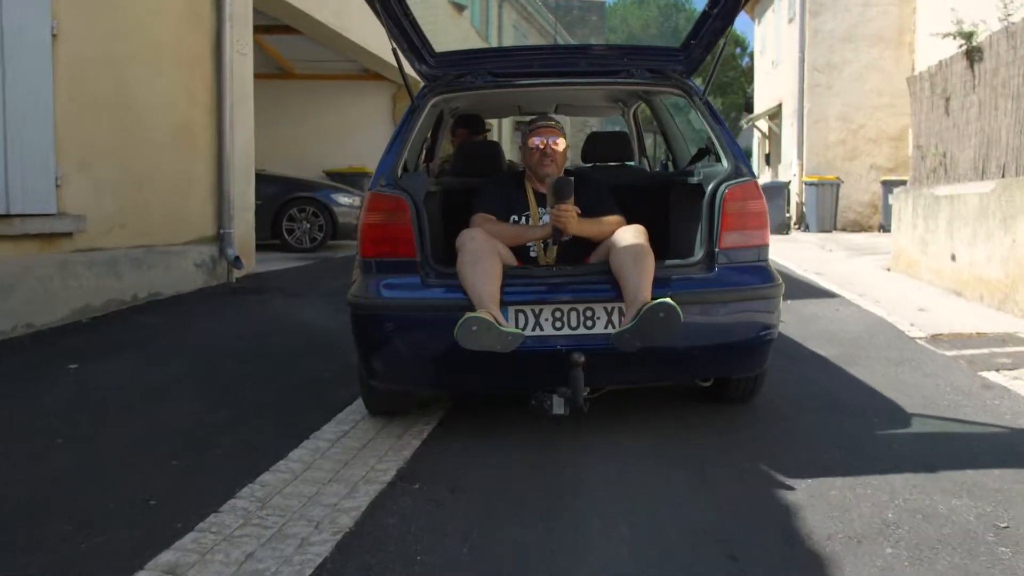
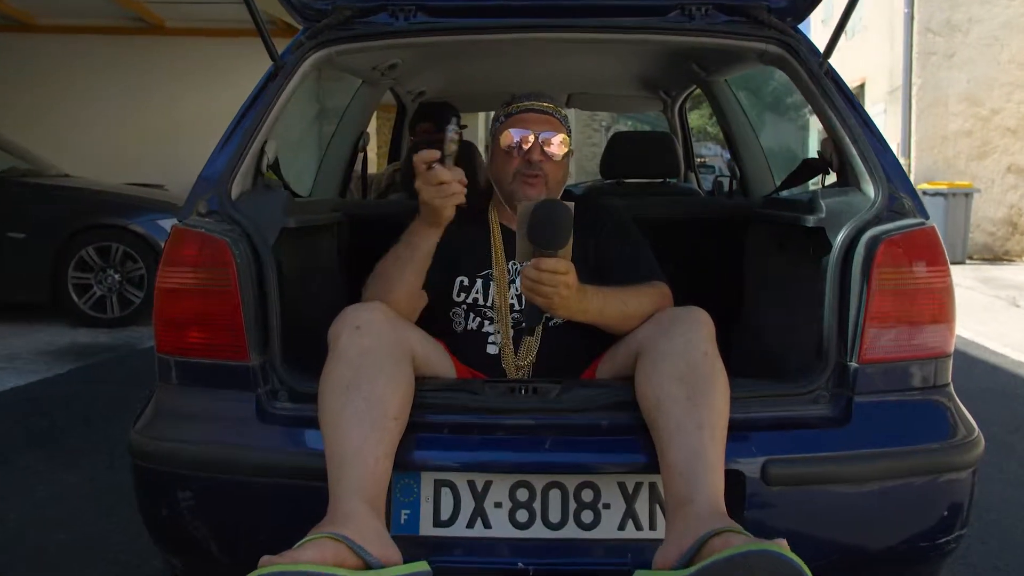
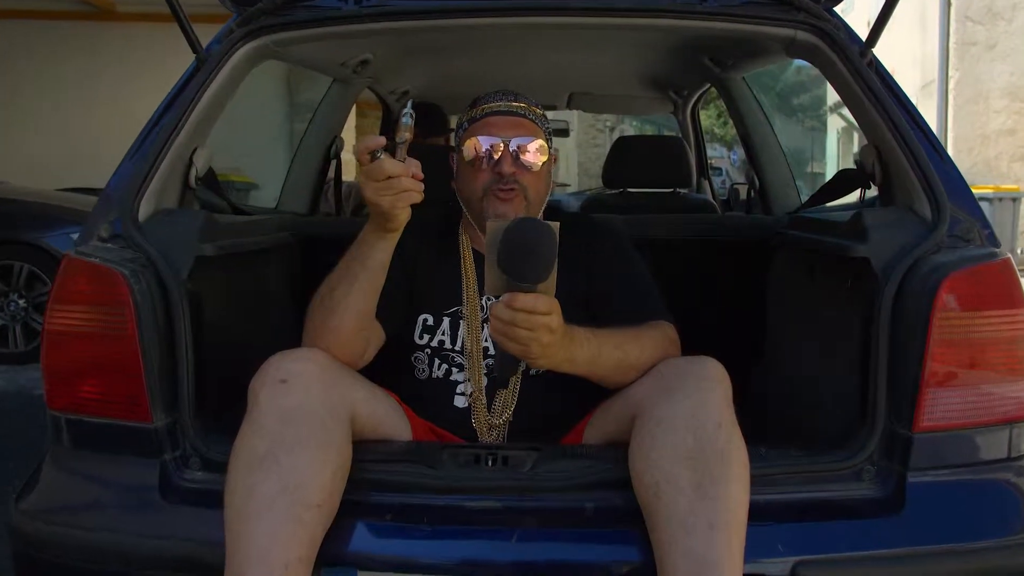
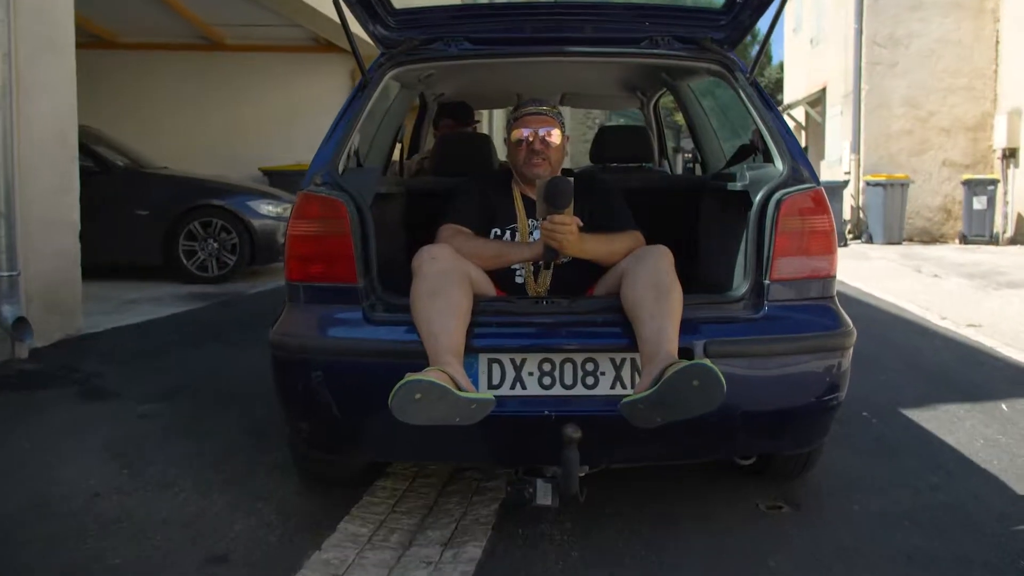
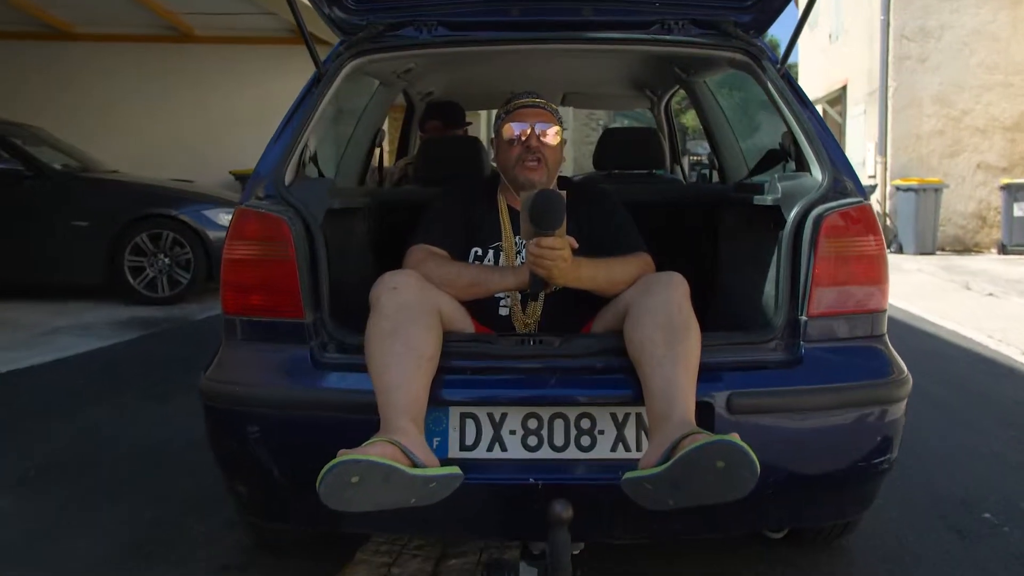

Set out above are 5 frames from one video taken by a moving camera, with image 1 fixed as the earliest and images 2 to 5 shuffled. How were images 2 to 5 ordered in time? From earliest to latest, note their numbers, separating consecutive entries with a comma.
4, 5, 2, 3
